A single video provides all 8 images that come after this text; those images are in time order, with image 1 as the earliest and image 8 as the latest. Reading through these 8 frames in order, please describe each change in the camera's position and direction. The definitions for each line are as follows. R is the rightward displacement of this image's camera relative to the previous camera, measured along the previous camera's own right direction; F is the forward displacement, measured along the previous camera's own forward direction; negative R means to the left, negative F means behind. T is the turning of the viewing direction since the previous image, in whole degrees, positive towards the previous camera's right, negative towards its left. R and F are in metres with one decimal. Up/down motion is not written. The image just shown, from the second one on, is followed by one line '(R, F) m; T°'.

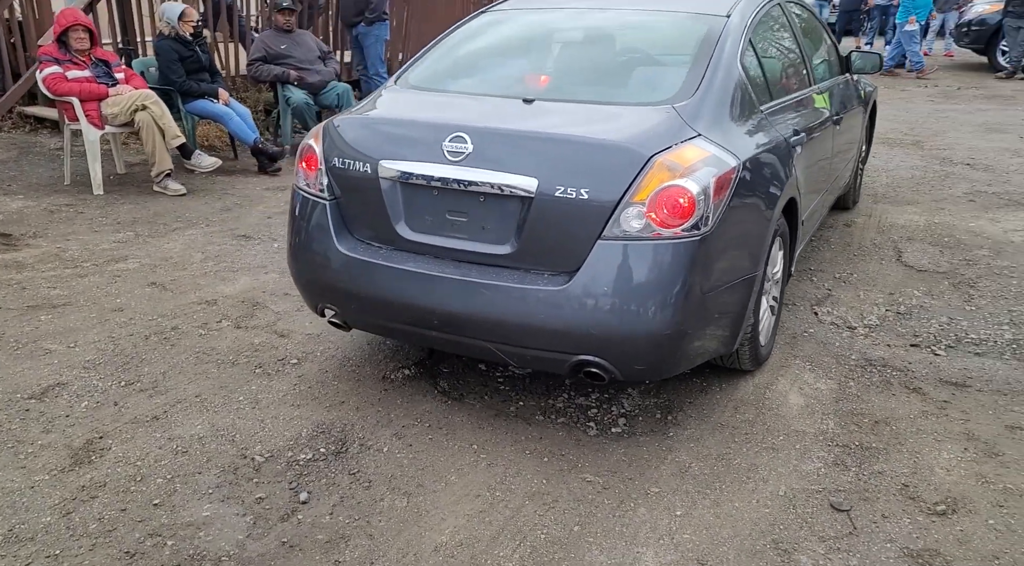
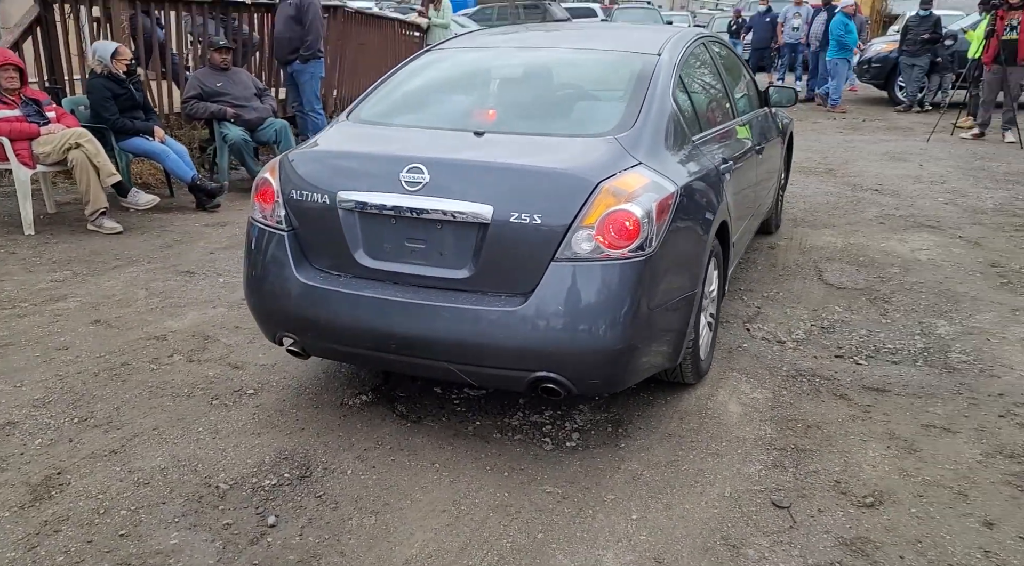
(-0.1, -0.1) m; +5°
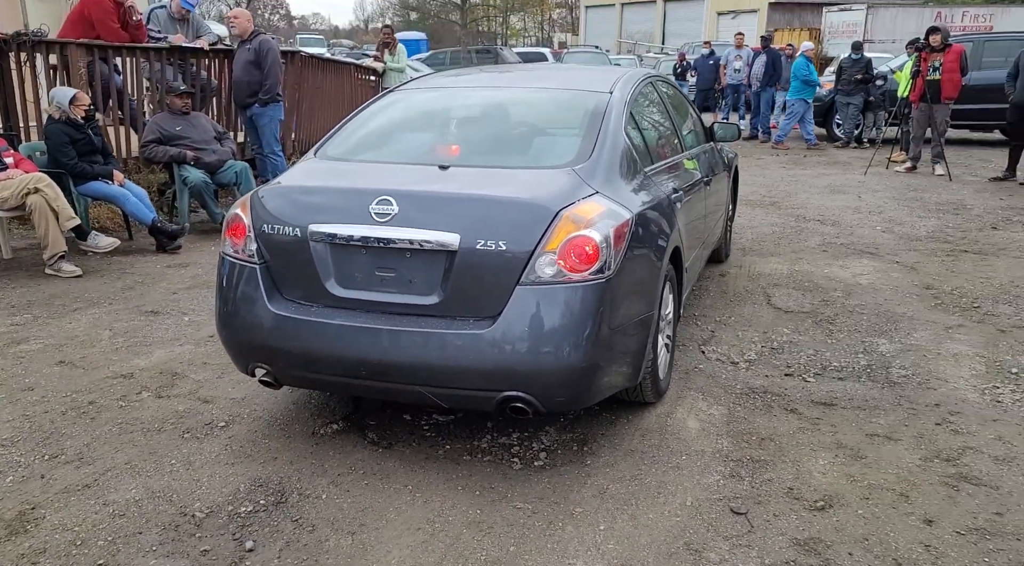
(0.0, -0.1) m; +3°
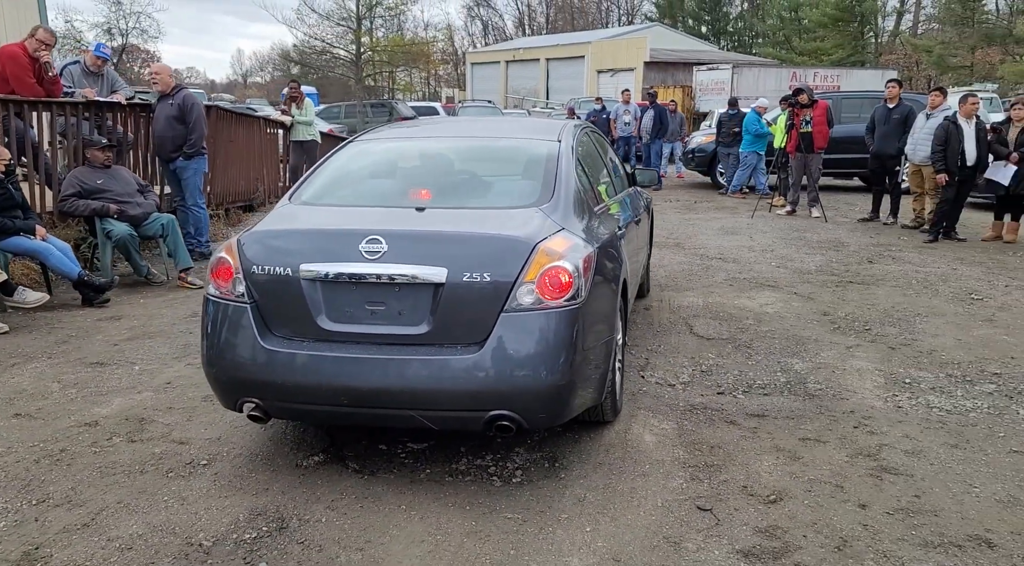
(-0.4, -0.3) m; +8°
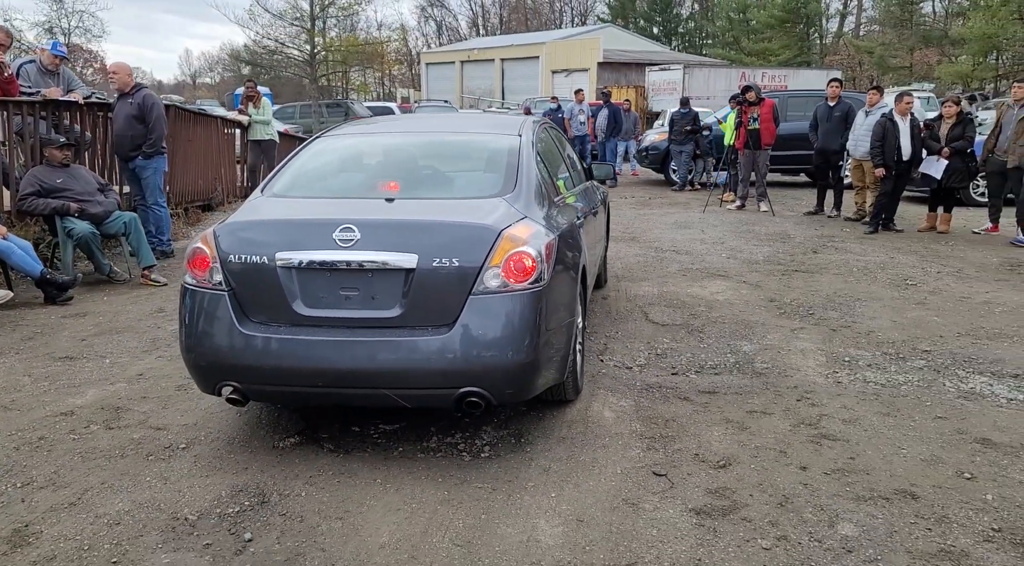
(0.0, -0.2) m; +3°
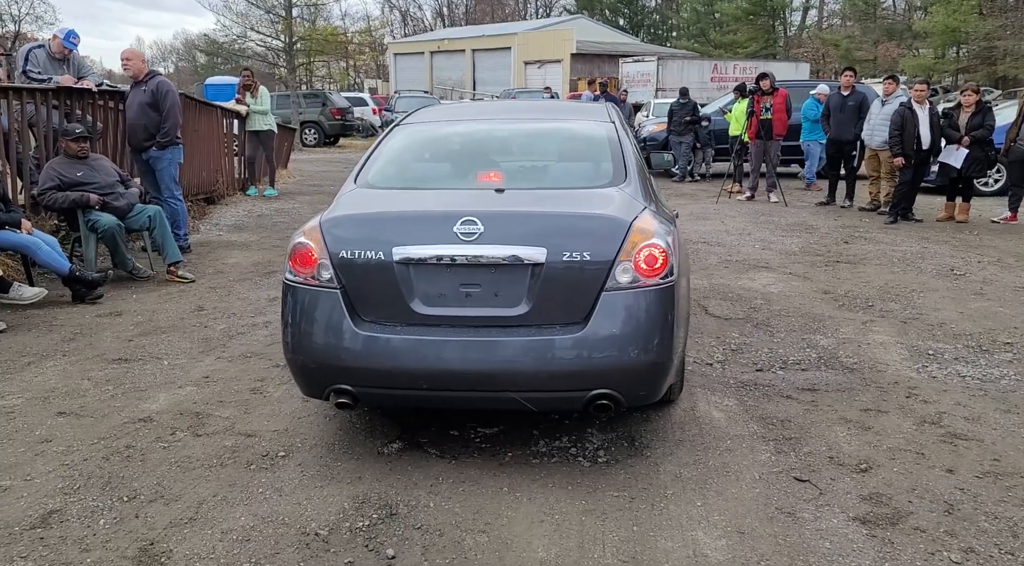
(-0.7, +0.2) m; +3°
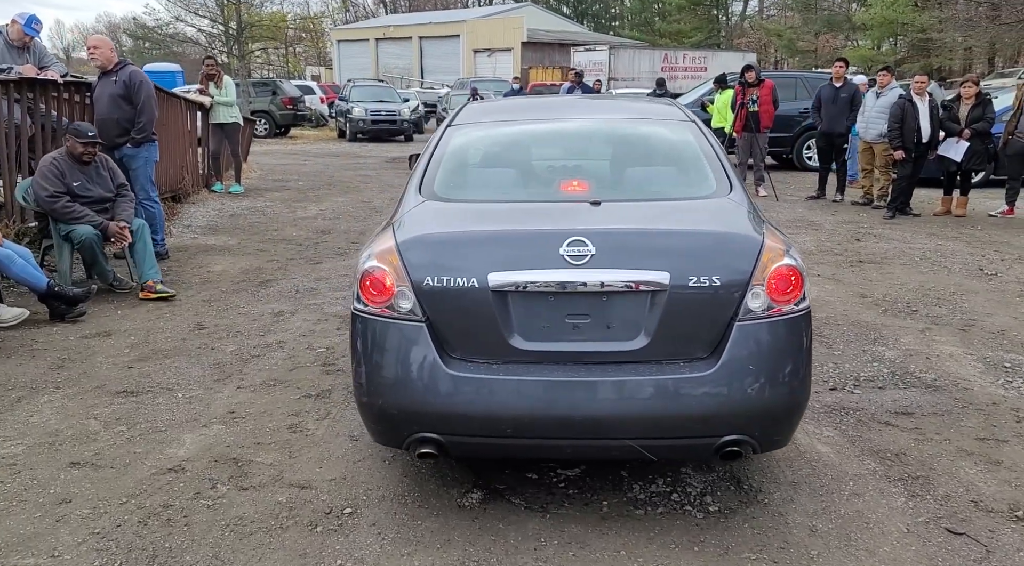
(-0.6, +0.5) m; +4°
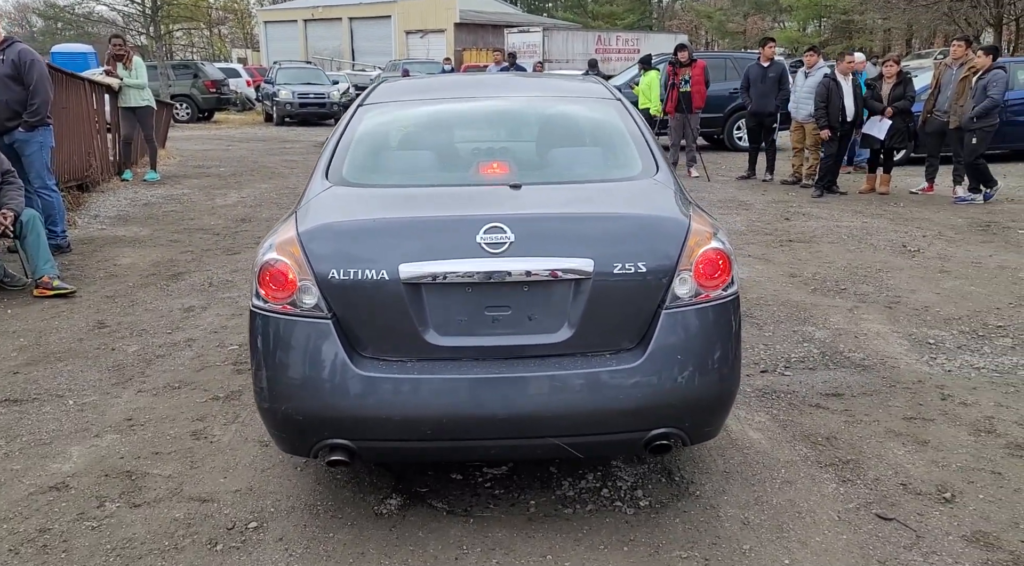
(+0.1, +0.2) m; +4°
